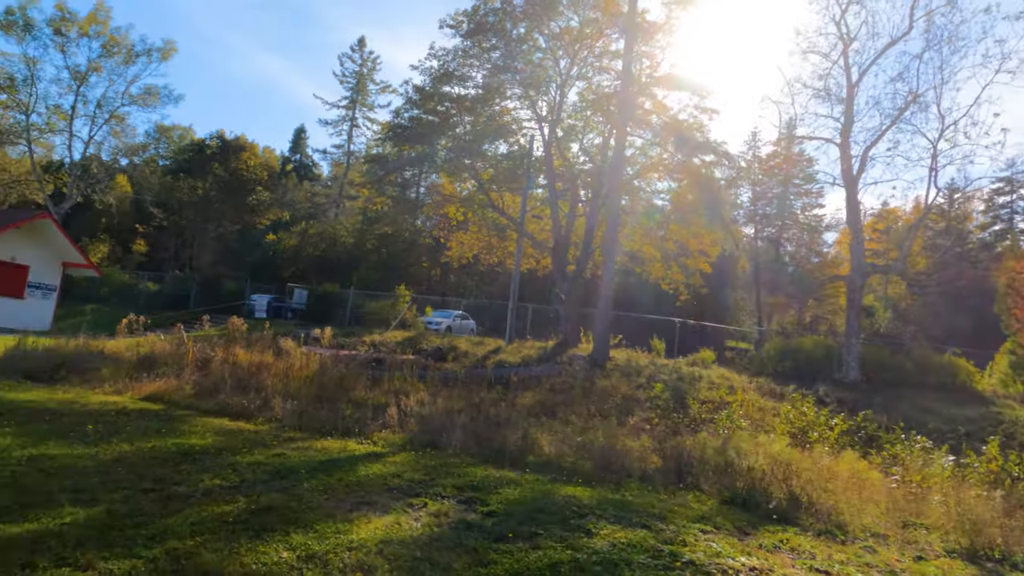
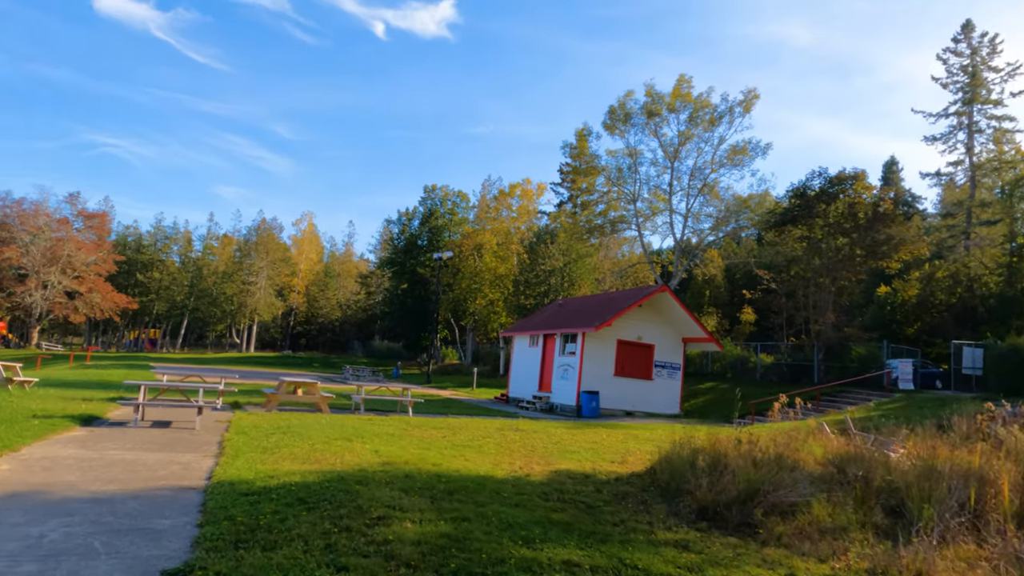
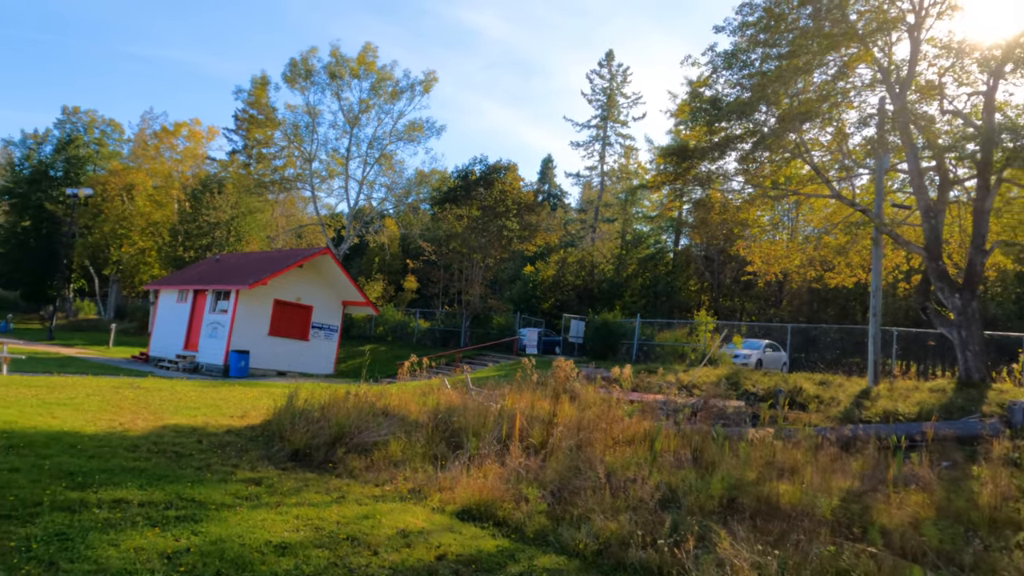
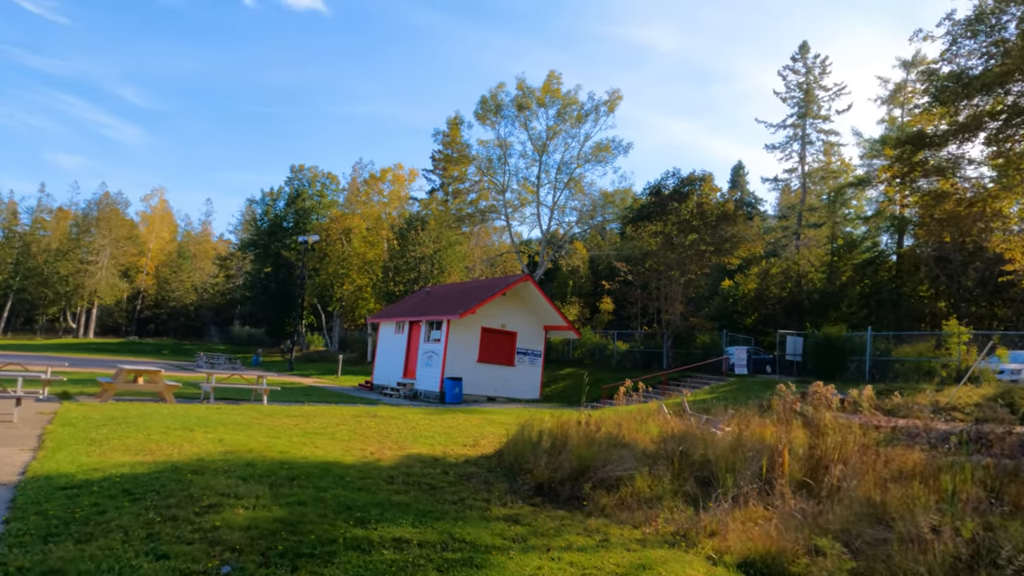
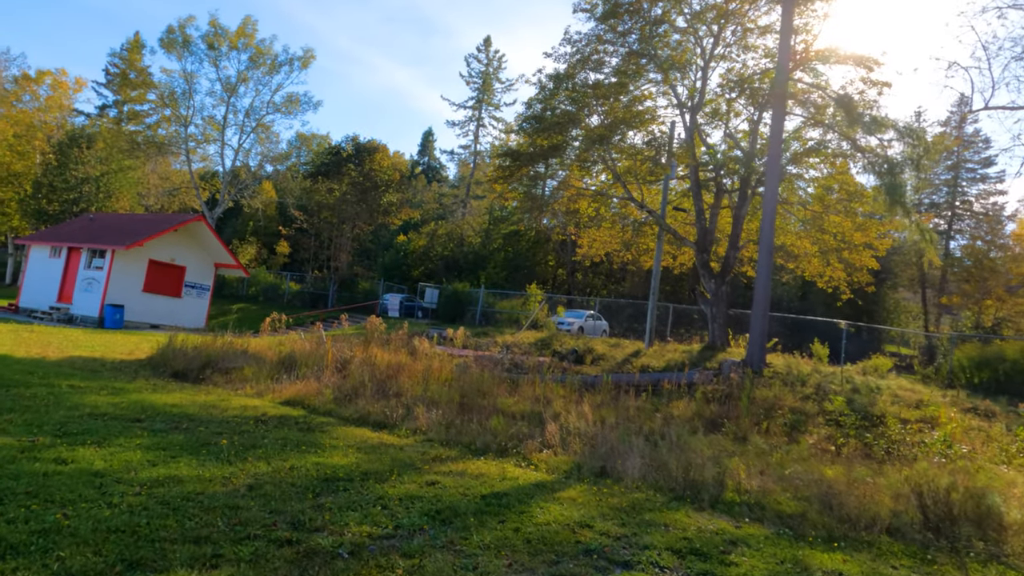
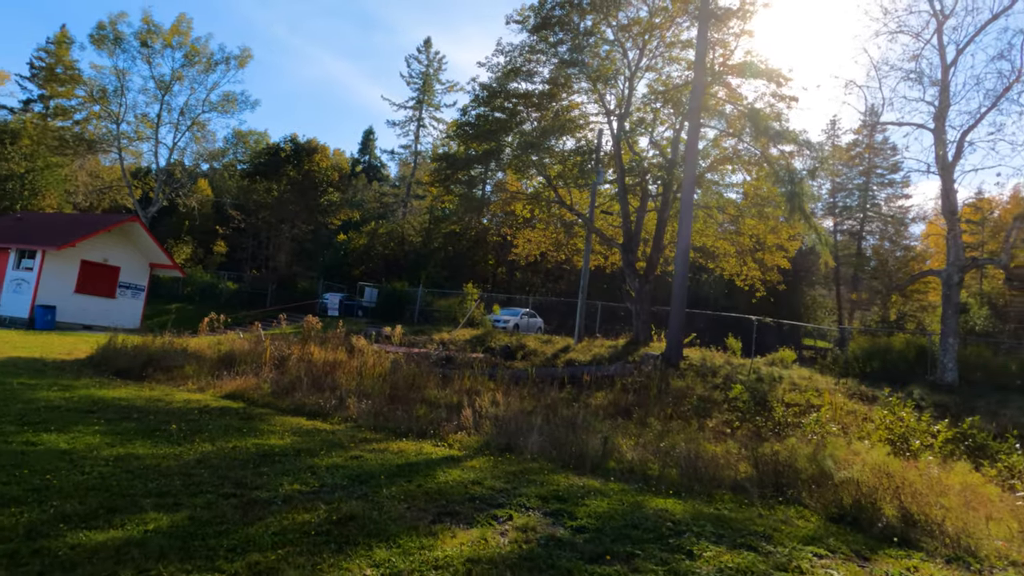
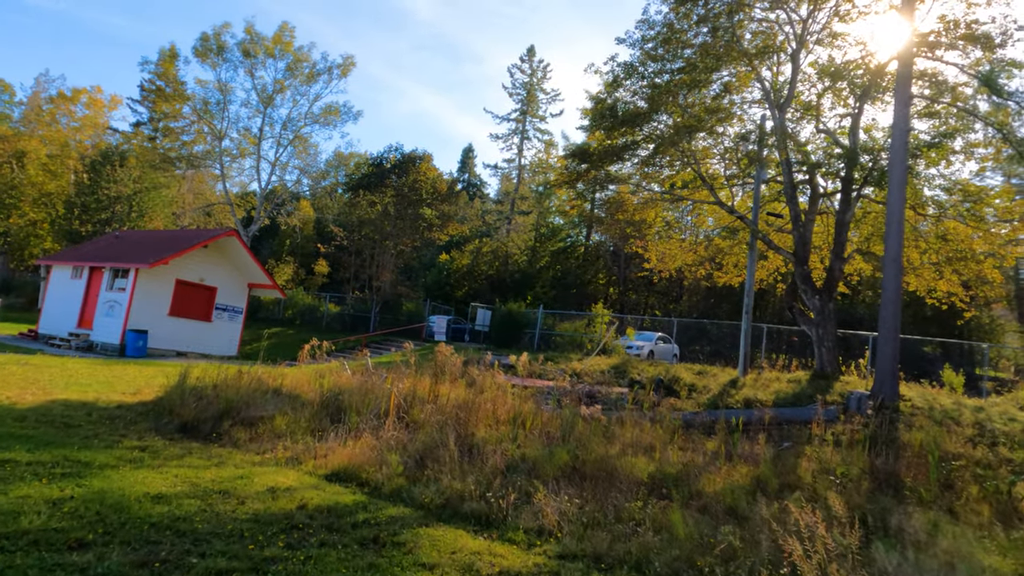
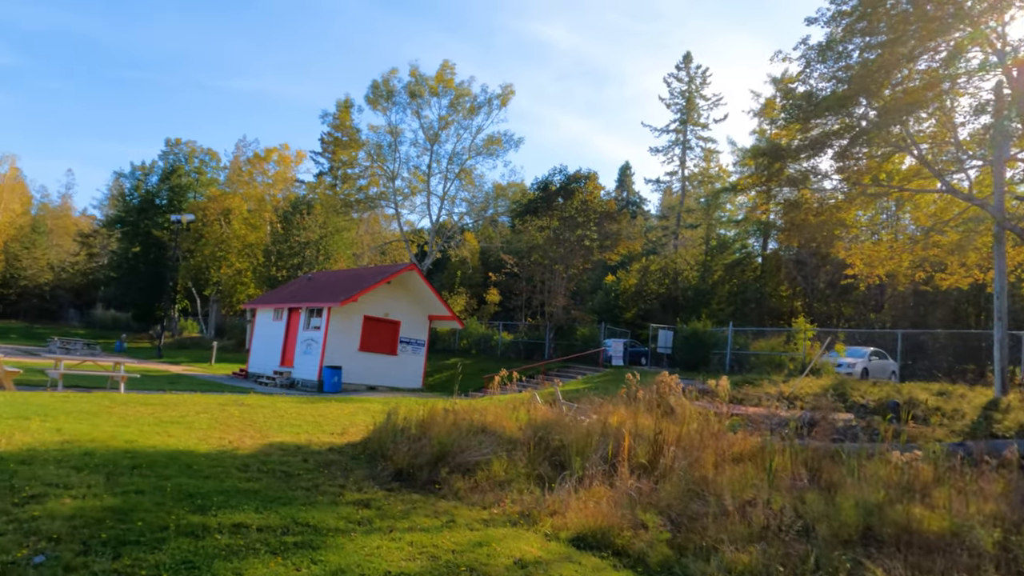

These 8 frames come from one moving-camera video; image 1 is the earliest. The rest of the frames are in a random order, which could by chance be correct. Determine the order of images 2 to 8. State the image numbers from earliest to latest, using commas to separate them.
6, 5, 7, 3, 8, 4, 2
